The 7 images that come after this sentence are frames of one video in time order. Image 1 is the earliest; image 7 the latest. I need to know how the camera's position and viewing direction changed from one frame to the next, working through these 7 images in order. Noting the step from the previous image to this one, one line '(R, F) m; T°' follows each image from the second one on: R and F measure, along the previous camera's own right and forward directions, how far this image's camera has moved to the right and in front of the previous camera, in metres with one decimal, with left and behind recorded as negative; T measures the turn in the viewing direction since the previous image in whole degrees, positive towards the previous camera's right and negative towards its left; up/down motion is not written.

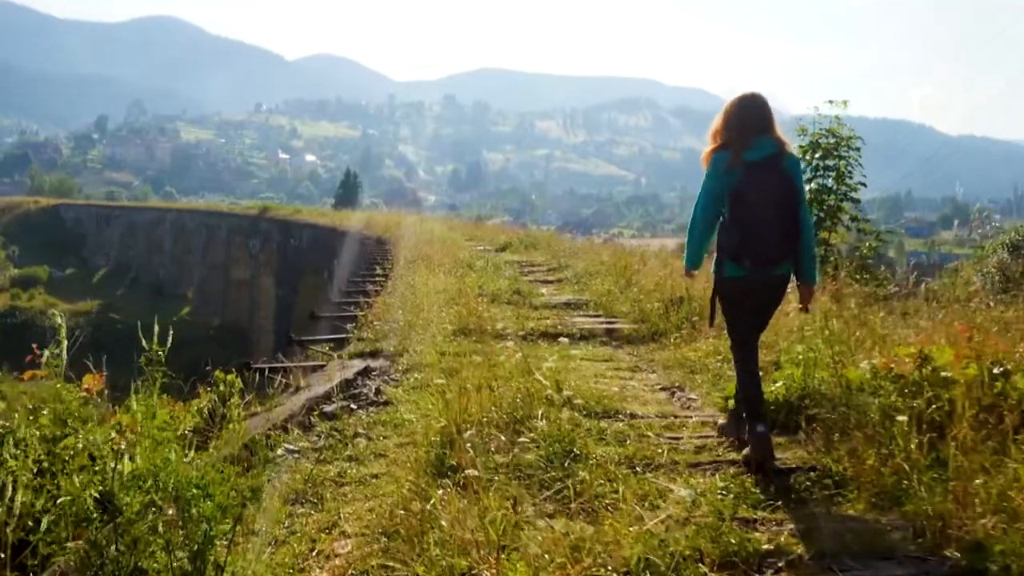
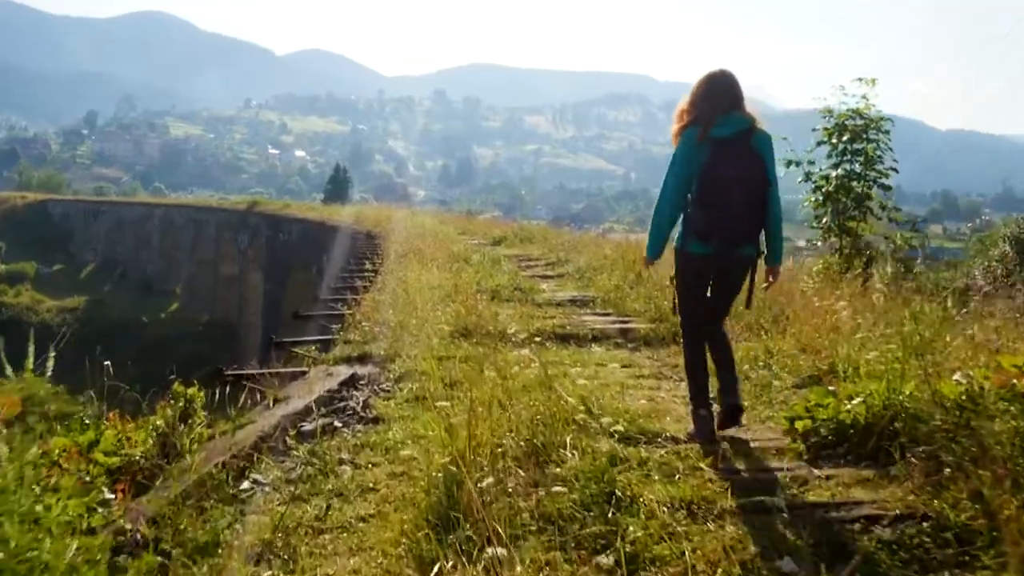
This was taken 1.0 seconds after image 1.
(-0.1, +0.8) m; +1°
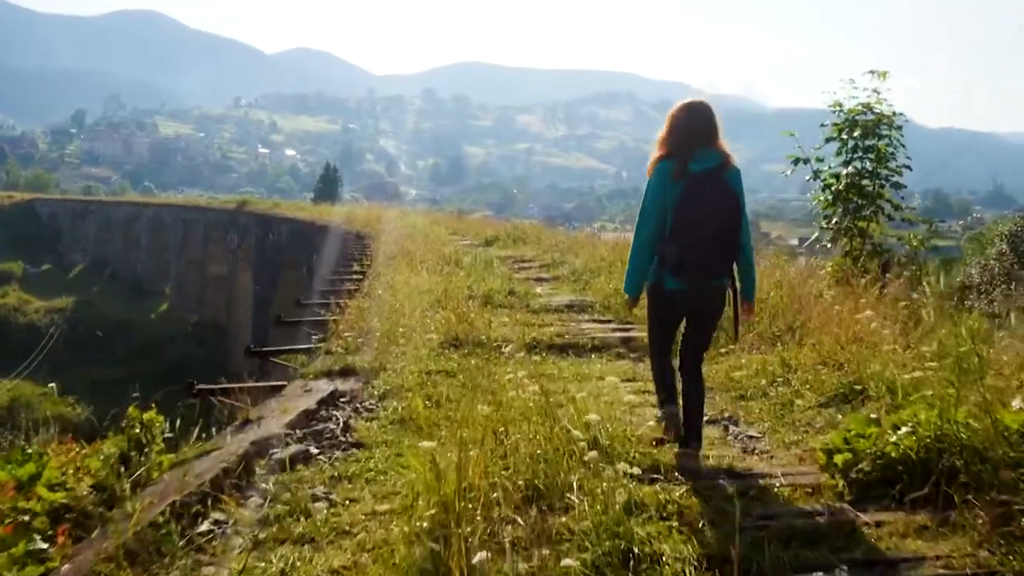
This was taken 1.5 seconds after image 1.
(0.0, +0.4) m; +1°
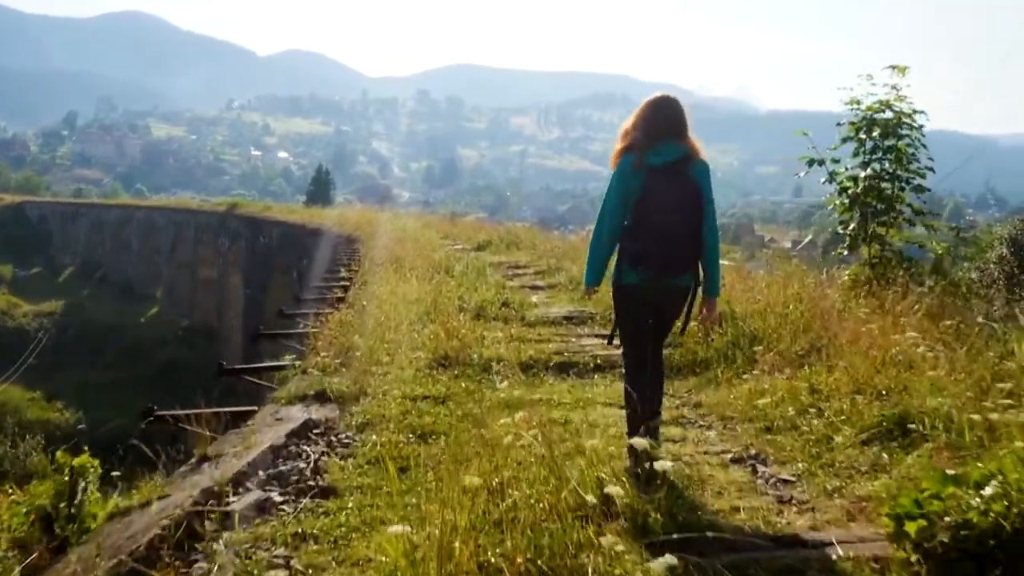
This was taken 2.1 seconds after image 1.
(0.0, +0.6) m; 0°
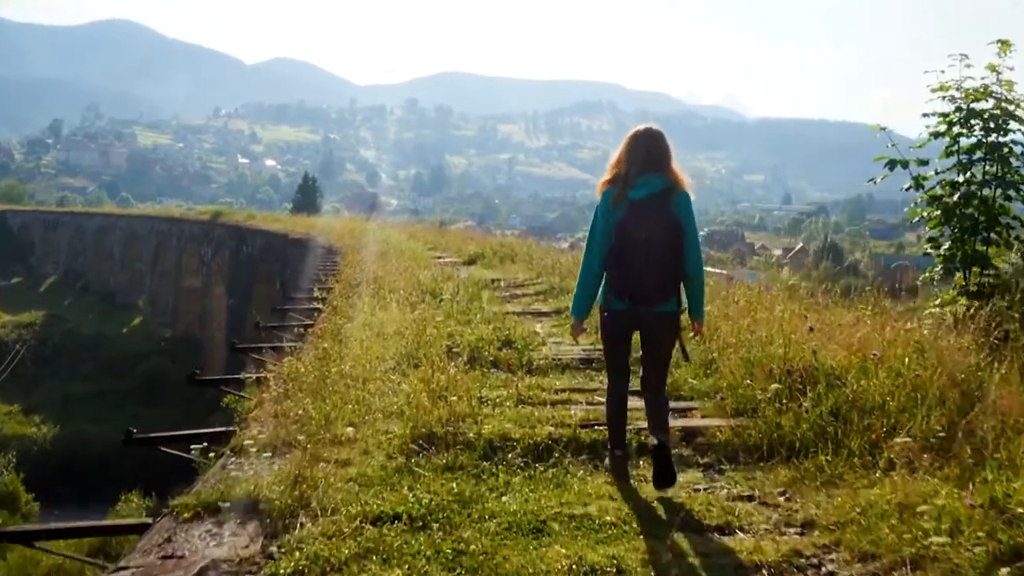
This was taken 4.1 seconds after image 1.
(-0.1, +1.6) m; +1°
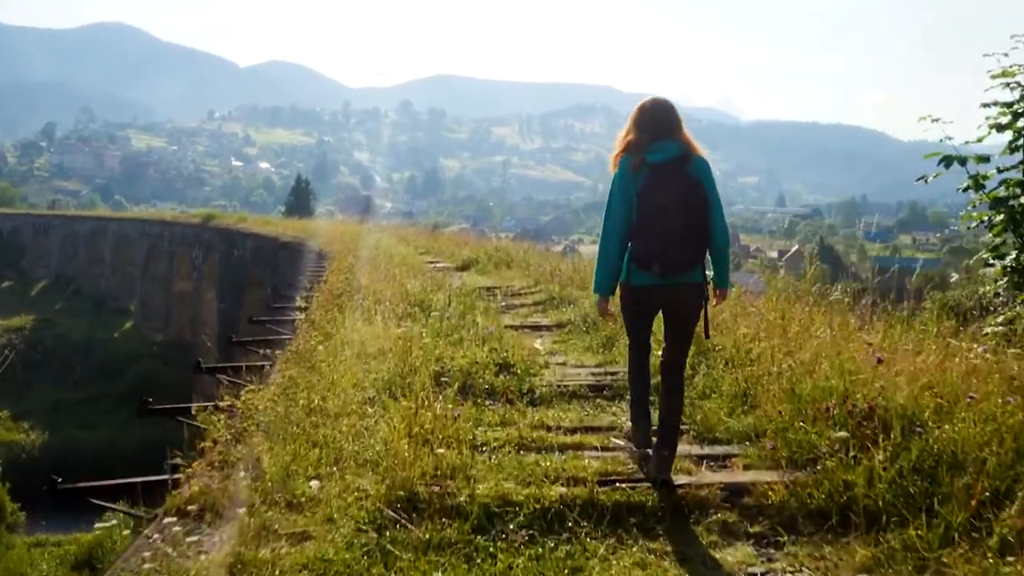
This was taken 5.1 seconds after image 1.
(0.0, +0.8) m; 0°
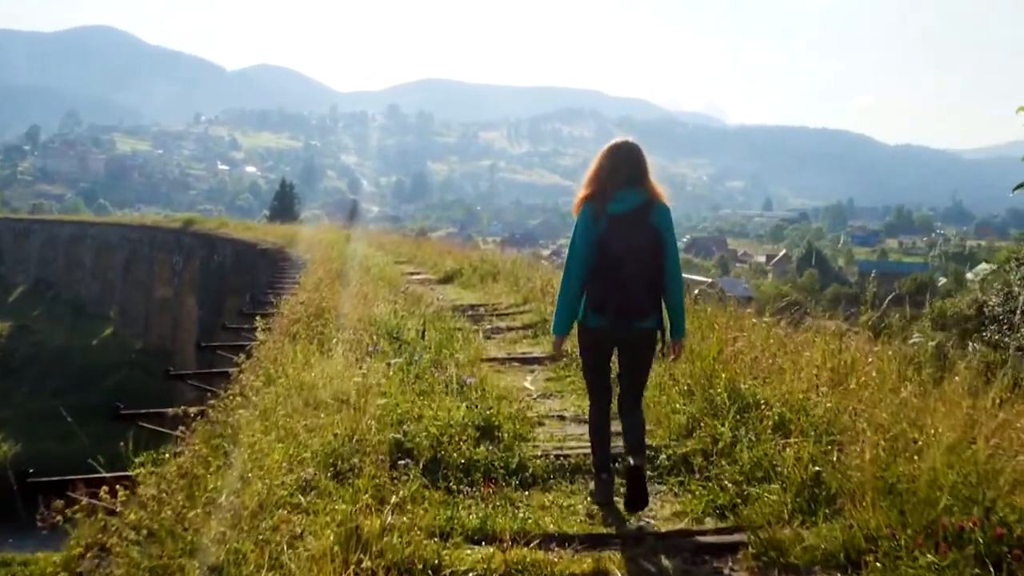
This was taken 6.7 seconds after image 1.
(0.0, +1.2) m; +1°
